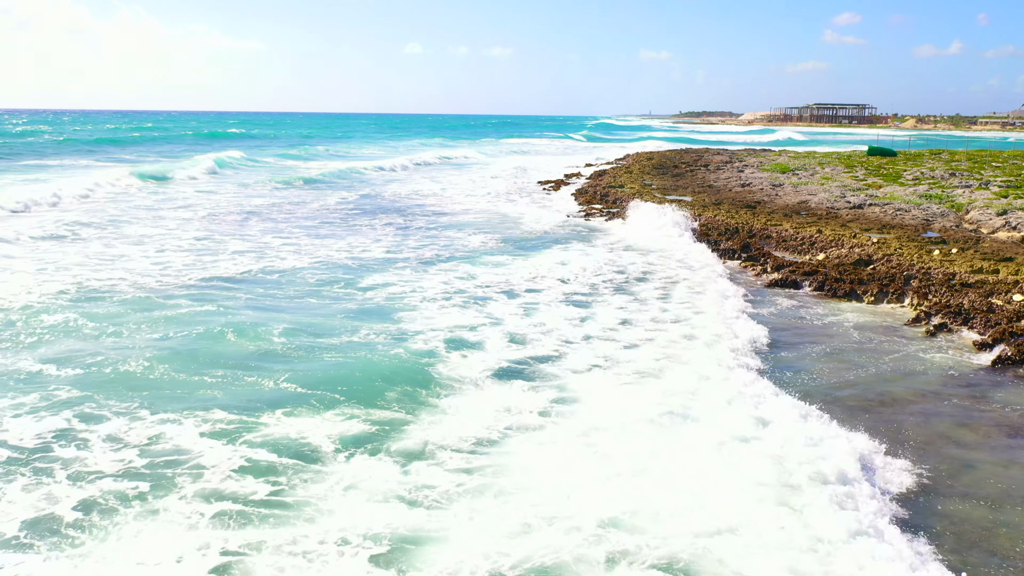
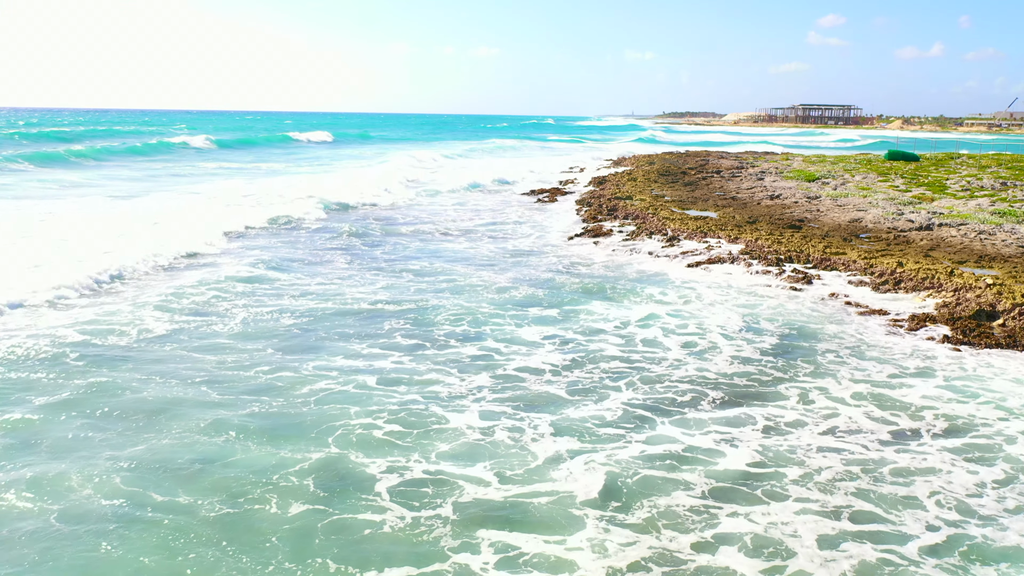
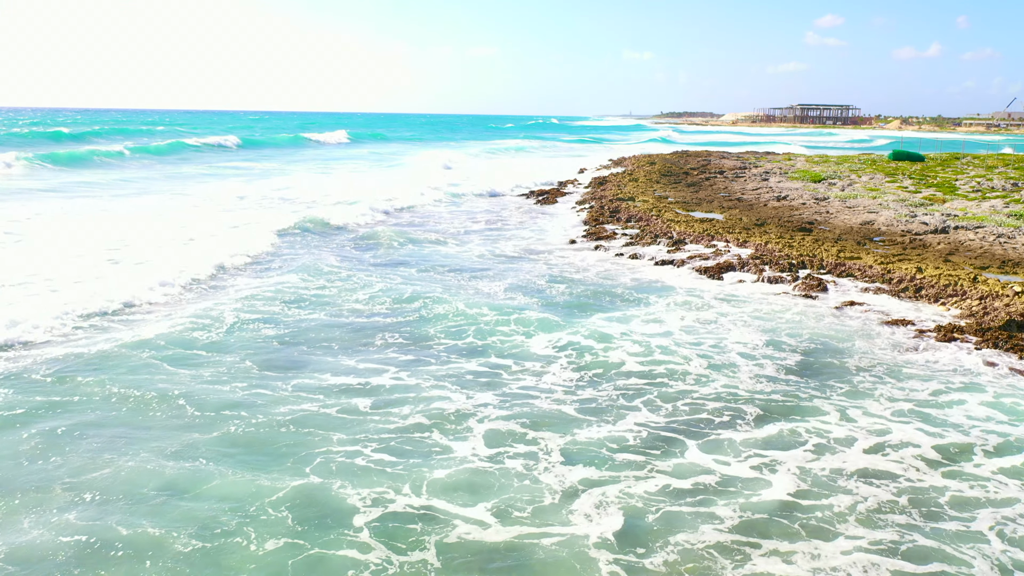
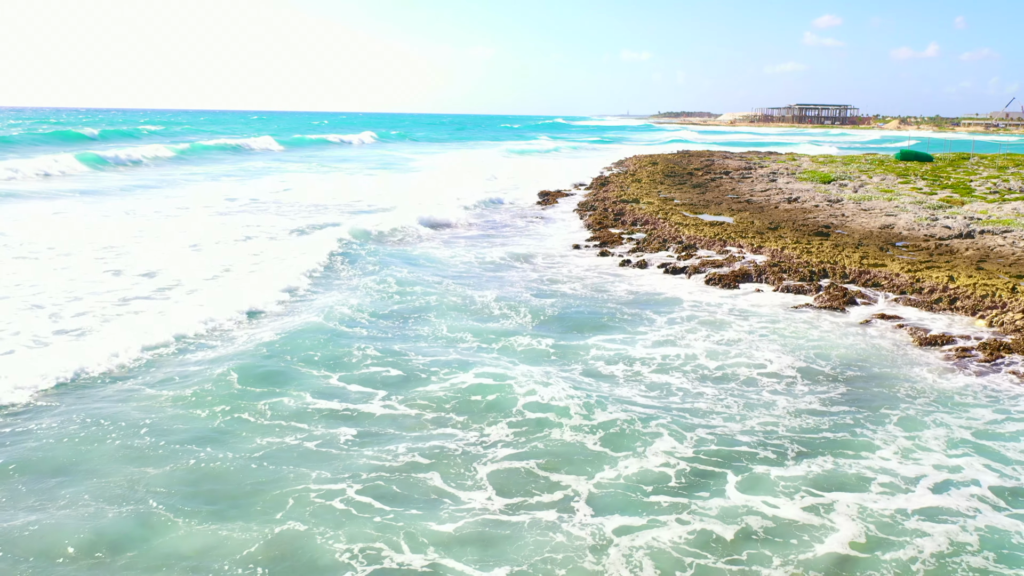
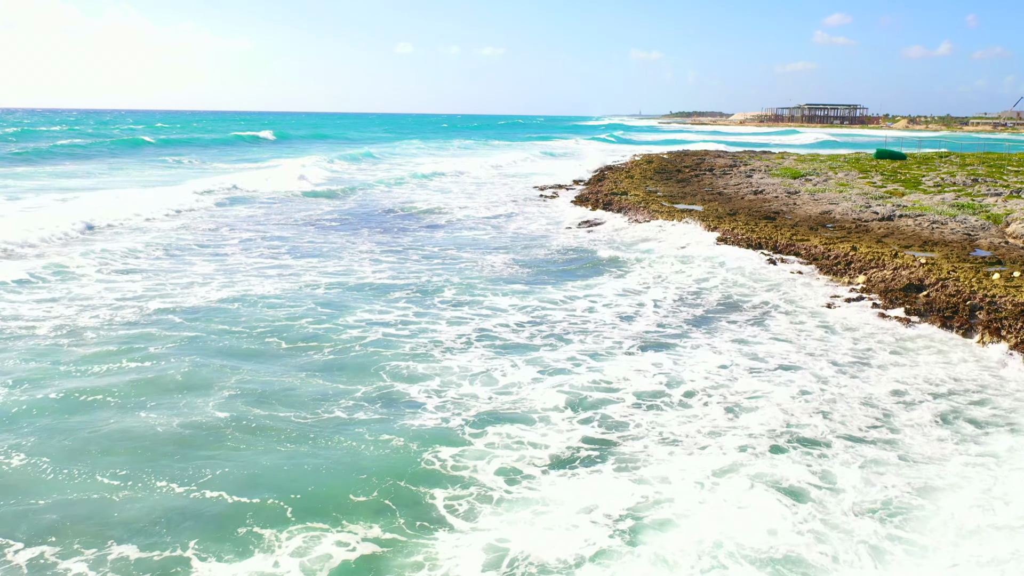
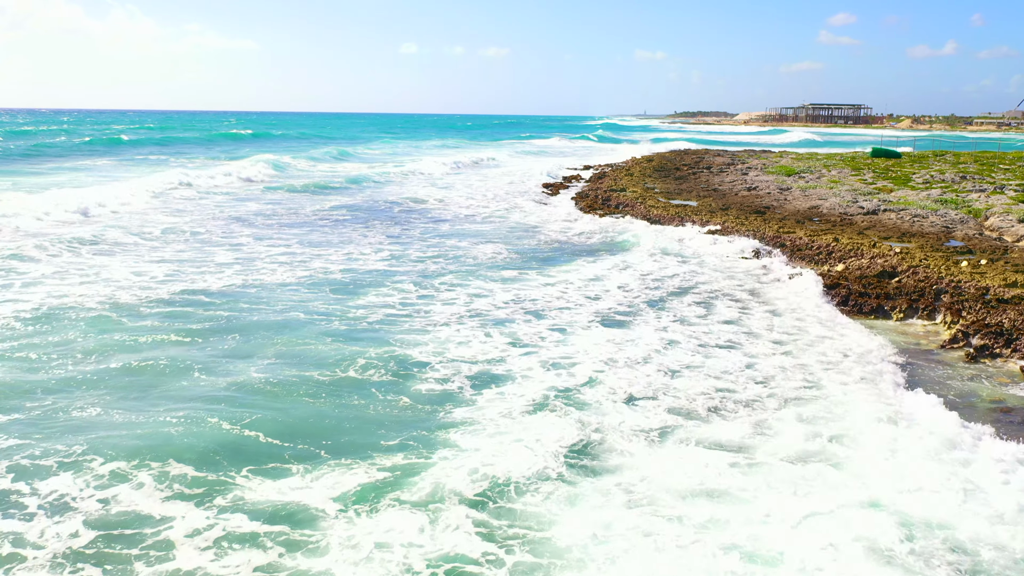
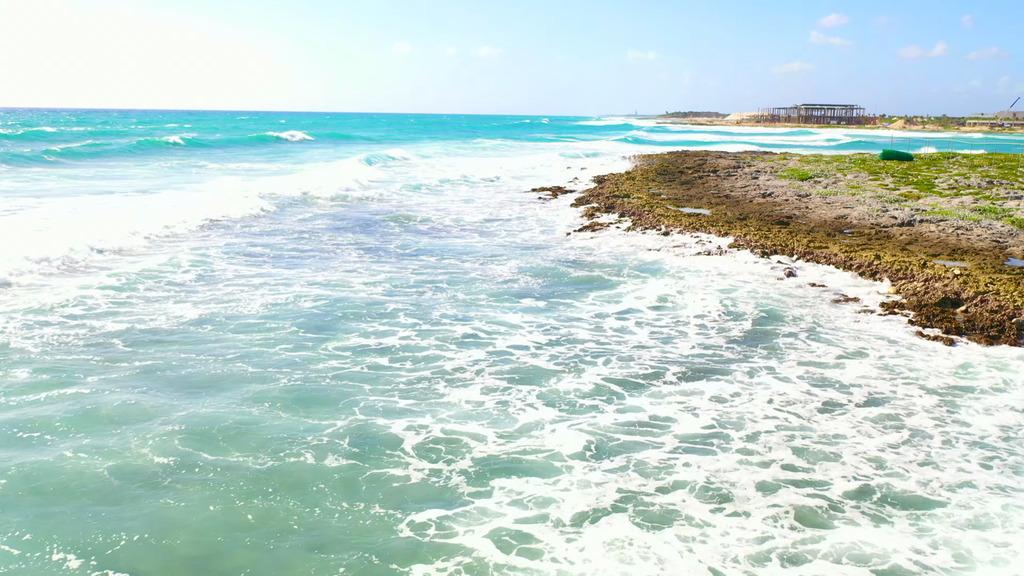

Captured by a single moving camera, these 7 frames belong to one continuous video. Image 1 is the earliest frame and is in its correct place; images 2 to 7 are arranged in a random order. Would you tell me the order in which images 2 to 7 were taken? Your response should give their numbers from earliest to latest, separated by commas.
6, 5, 7, 2, 3, 4
